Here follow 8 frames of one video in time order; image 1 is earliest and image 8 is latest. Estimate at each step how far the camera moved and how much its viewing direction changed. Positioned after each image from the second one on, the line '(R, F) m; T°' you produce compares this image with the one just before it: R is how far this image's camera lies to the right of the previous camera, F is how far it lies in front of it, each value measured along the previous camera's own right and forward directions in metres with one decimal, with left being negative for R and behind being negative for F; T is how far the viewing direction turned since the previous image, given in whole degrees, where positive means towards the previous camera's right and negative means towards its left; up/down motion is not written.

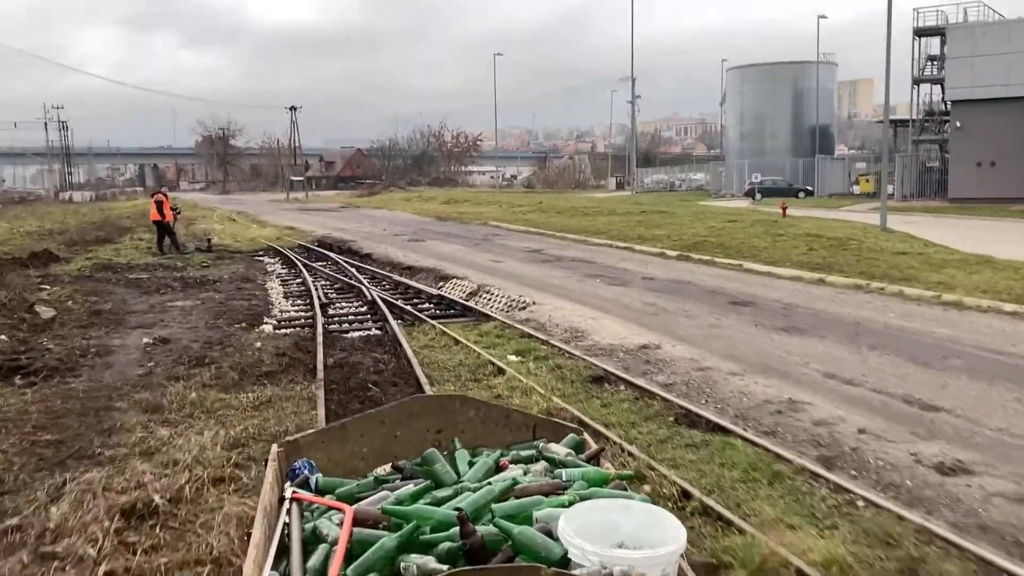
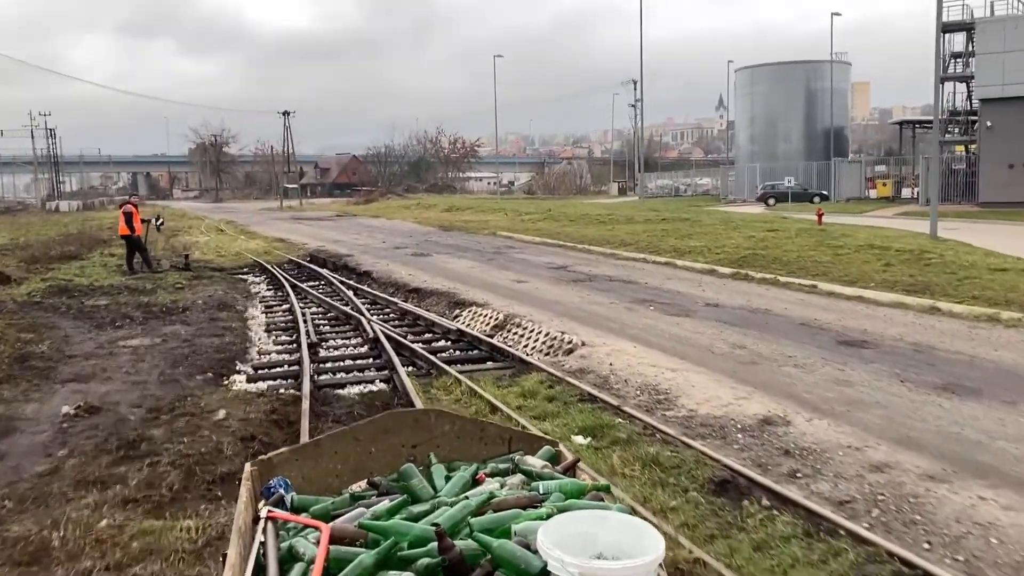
(-0.5, +2.7) m; 0°
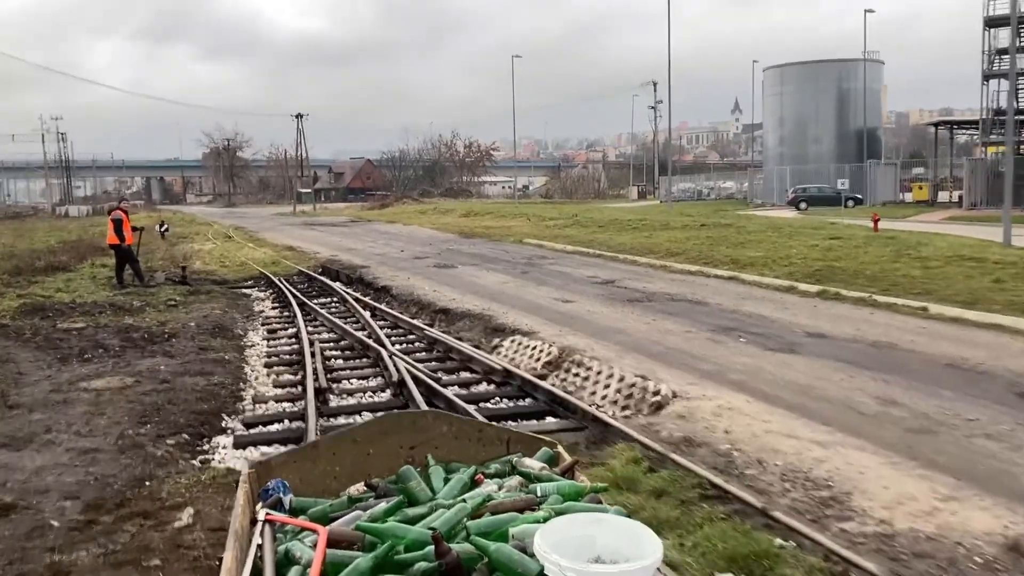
(-0.4, +2.2) m; -1°
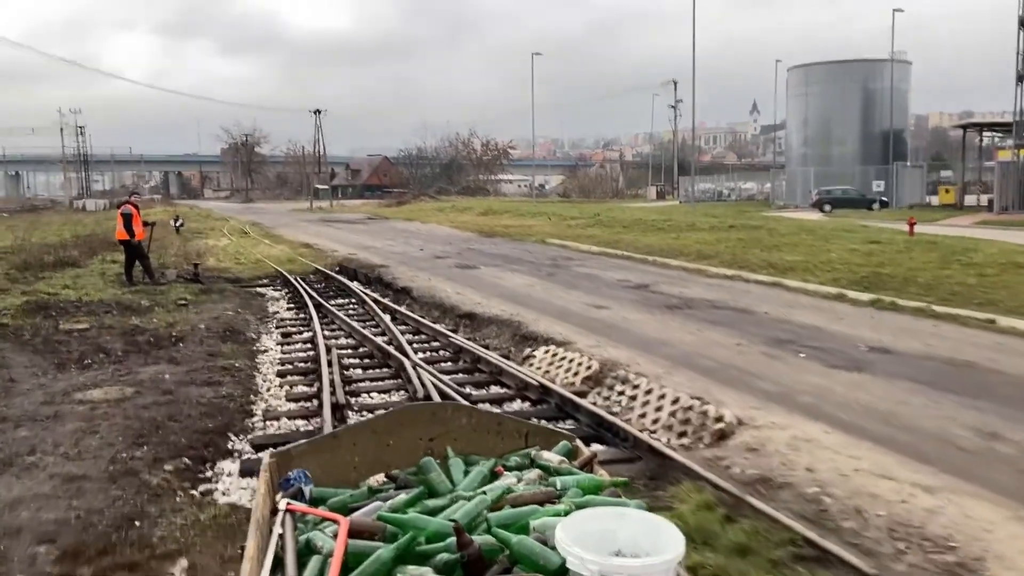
(-0.2, +0.8) m; -1°
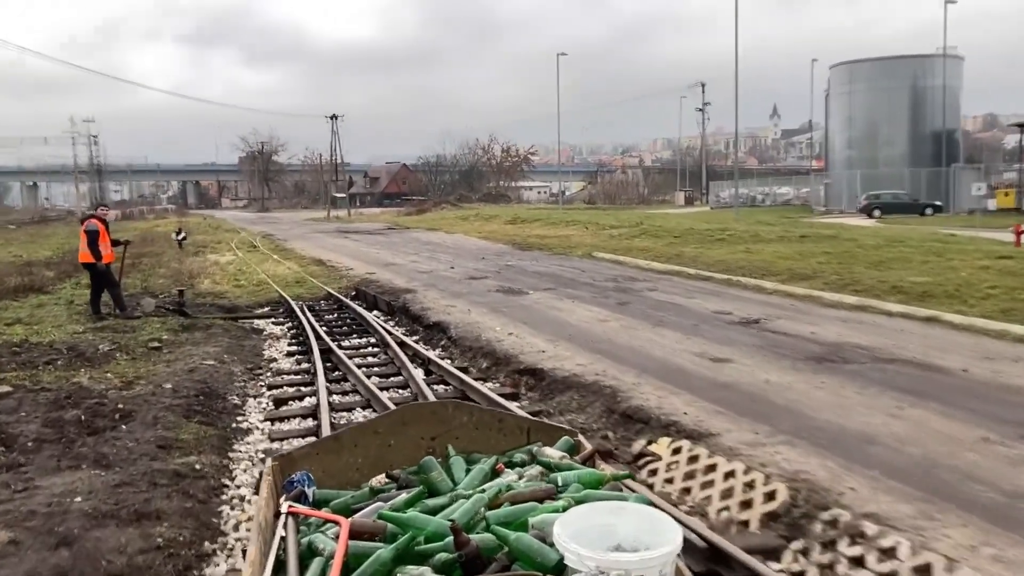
(-0.6, +3.3) m; -1°
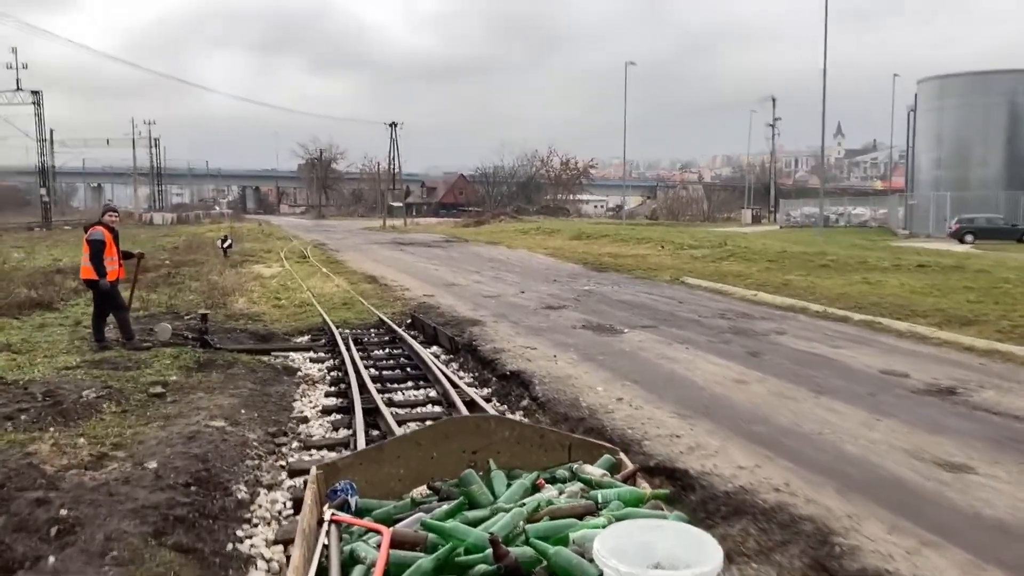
(-0.5, +2.7) m; -3°
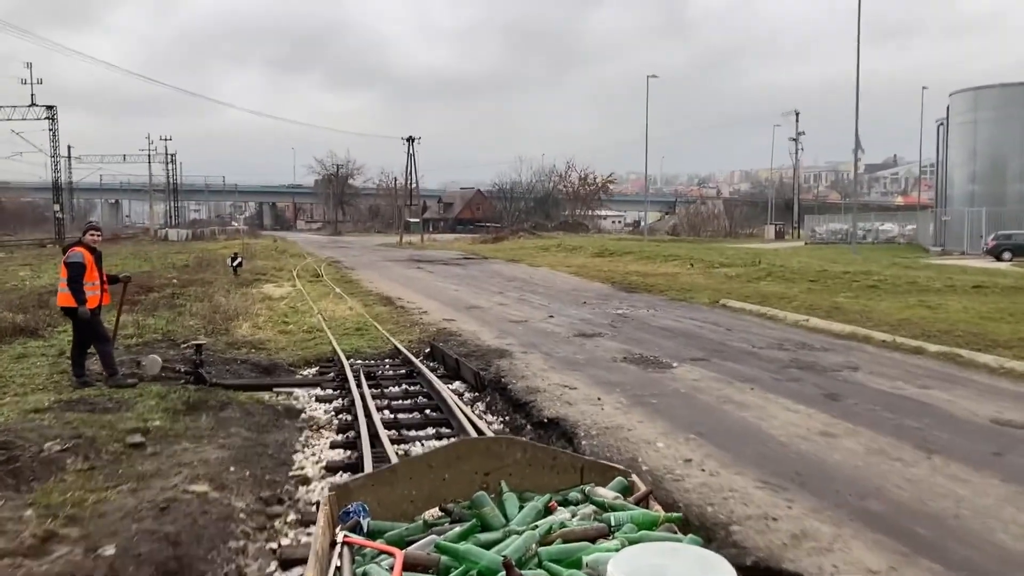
(-0.2, +1.3) m; -1°
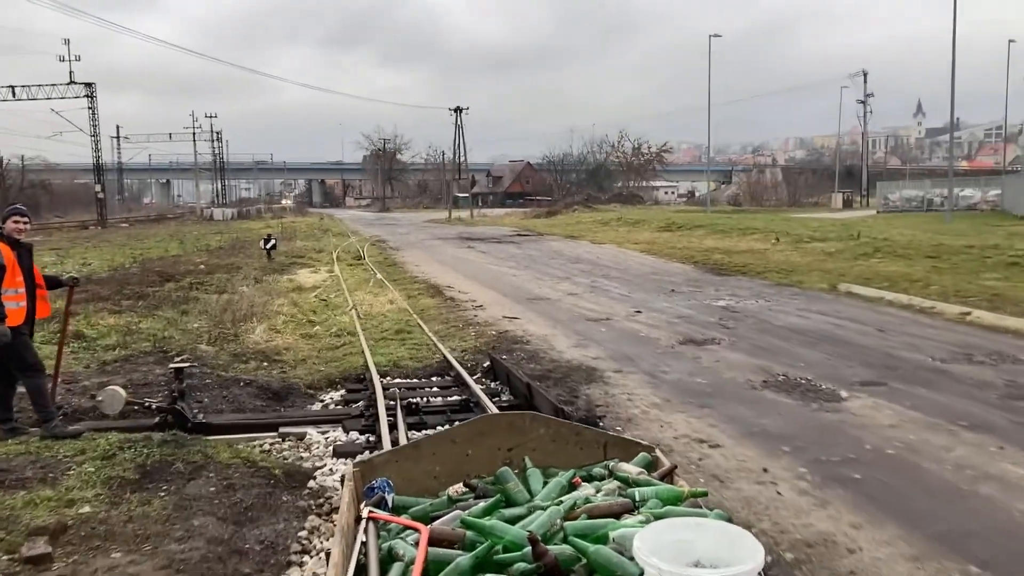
(-0.4, +3.0) m; -3°
